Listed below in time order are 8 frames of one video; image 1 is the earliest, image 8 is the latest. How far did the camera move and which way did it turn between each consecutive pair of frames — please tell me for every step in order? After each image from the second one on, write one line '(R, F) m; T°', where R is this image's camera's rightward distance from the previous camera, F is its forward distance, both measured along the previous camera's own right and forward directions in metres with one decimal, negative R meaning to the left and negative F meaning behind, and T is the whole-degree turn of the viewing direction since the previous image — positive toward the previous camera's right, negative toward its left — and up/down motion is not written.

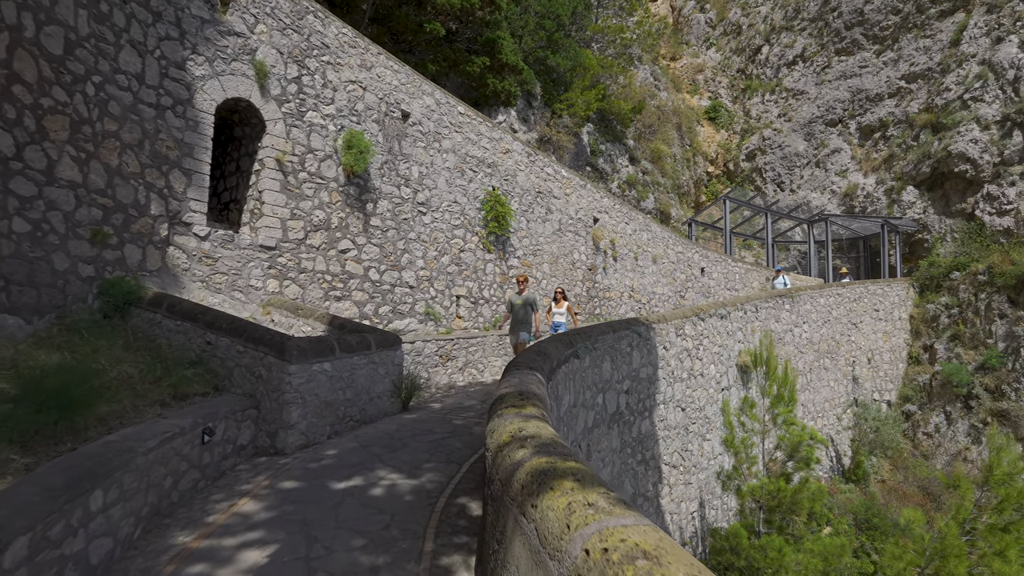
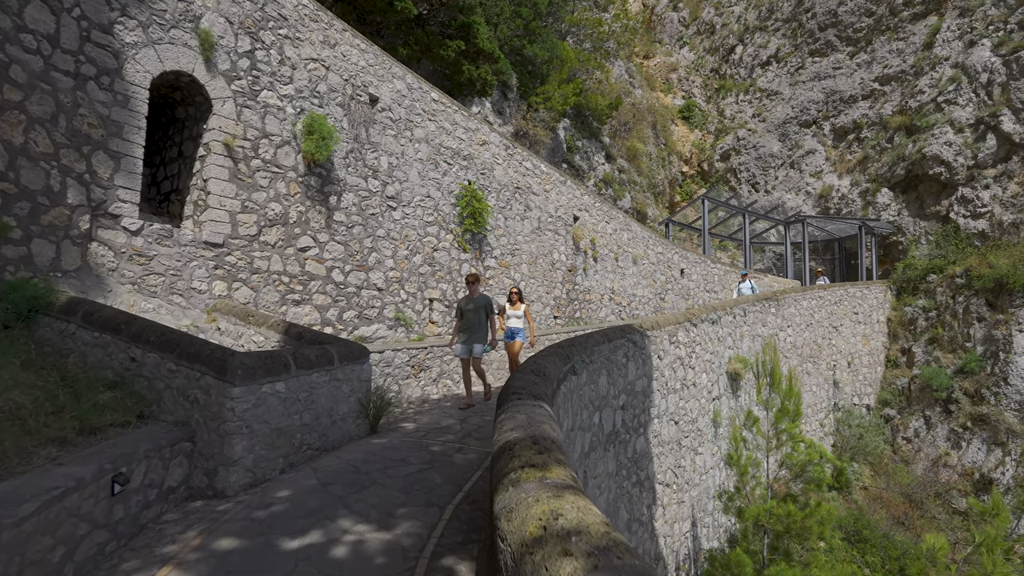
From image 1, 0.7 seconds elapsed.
(-0.1, +0.6) m; +3°
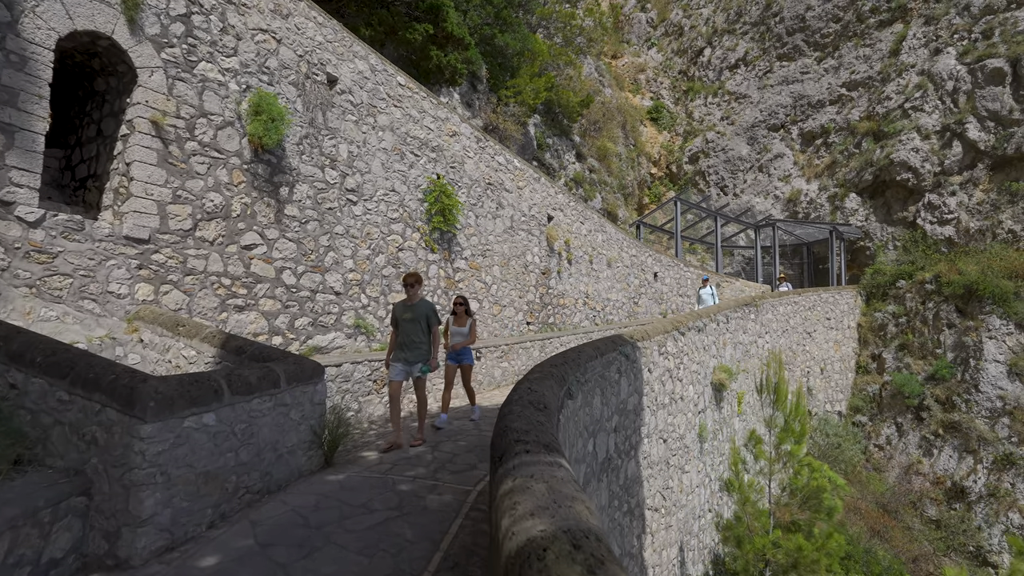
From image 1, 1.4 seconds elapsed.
(-0.1, +0.6) m; +4°
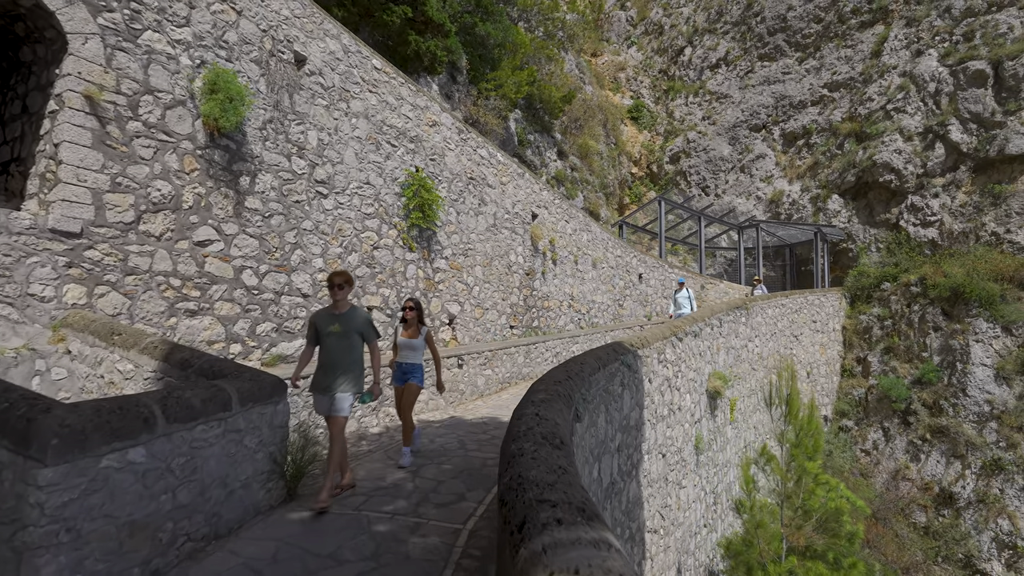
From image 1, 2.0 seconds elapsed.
(-0.1, +0.5) m; +3°
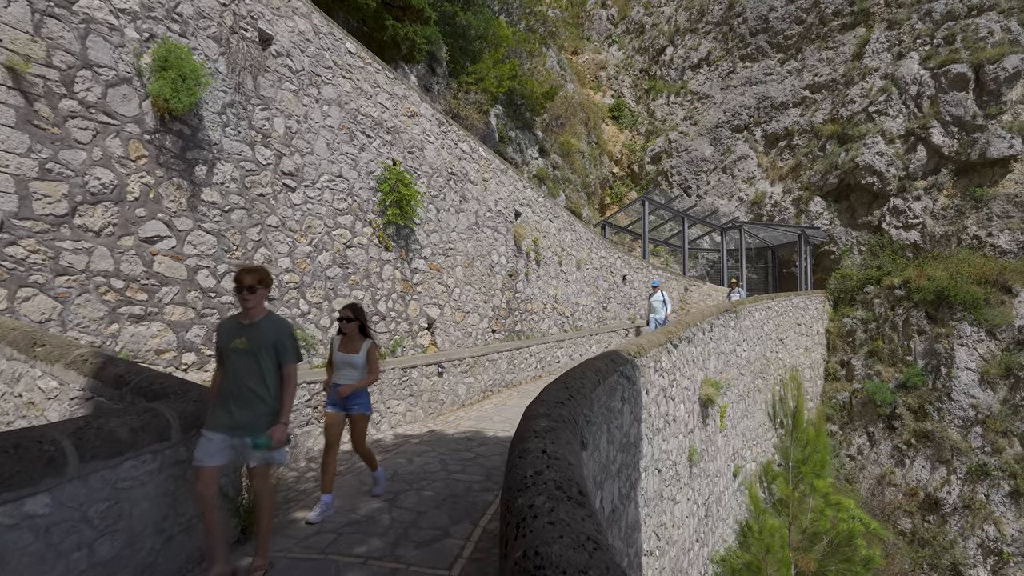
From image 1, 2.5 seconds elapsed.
(-0.1, +0.4) m; +2°
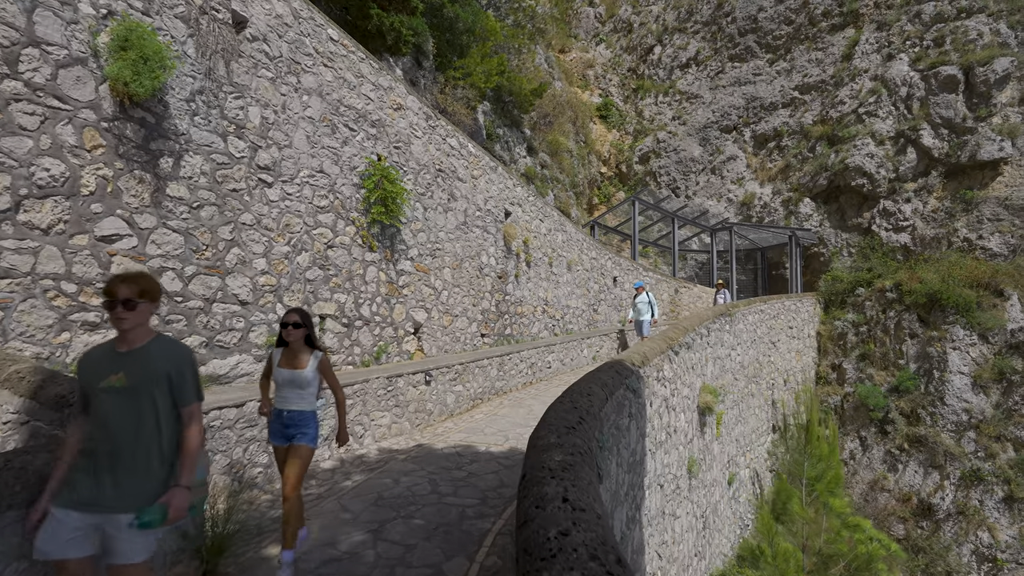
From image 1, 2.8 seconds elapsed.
(-0.1, +0.3) m; +2°
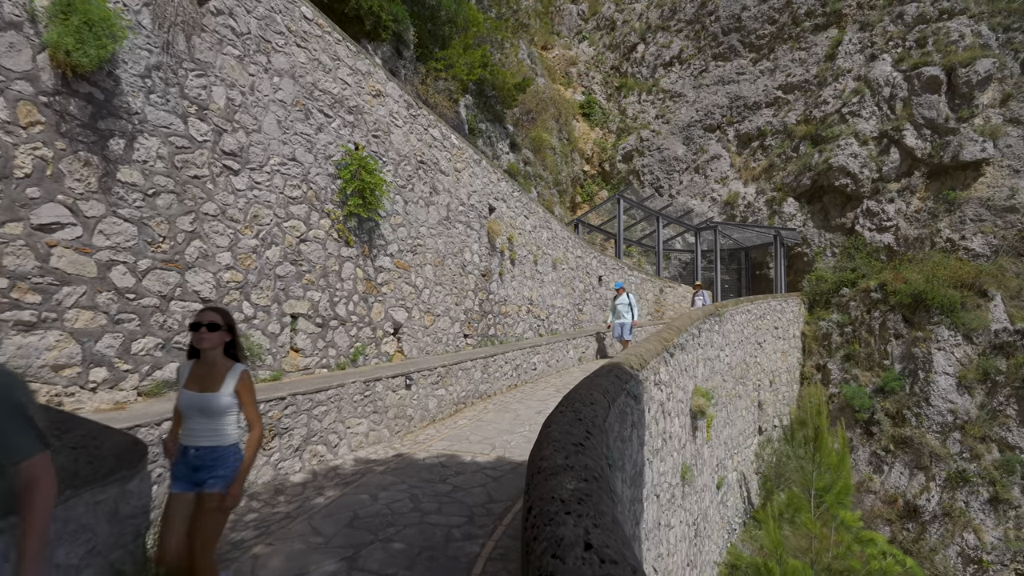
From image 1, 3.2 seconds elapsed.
(-0.1, +0.3) m; +2°
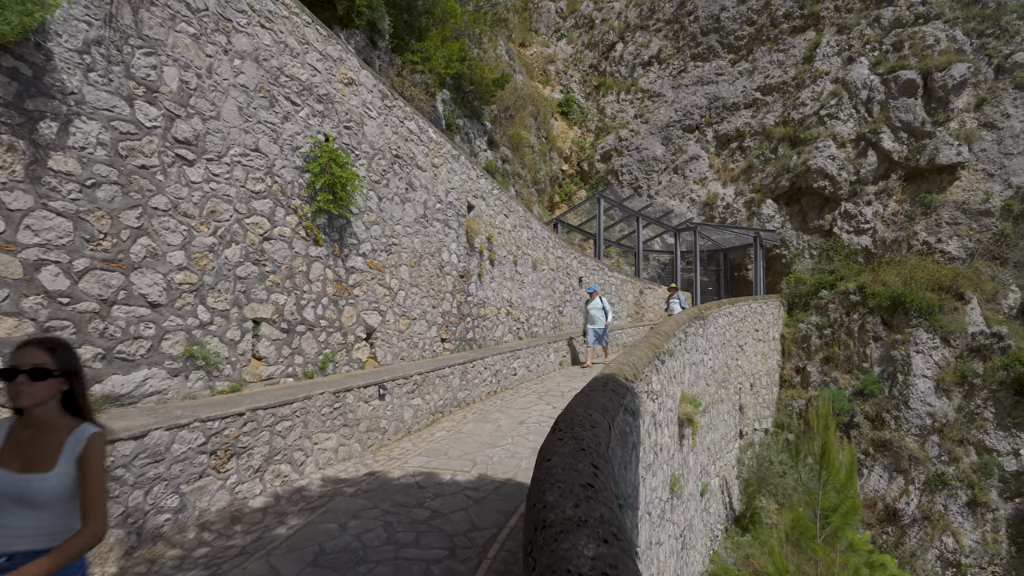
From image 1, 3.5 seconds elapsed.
(-0.1, +0.3) m; +3°
